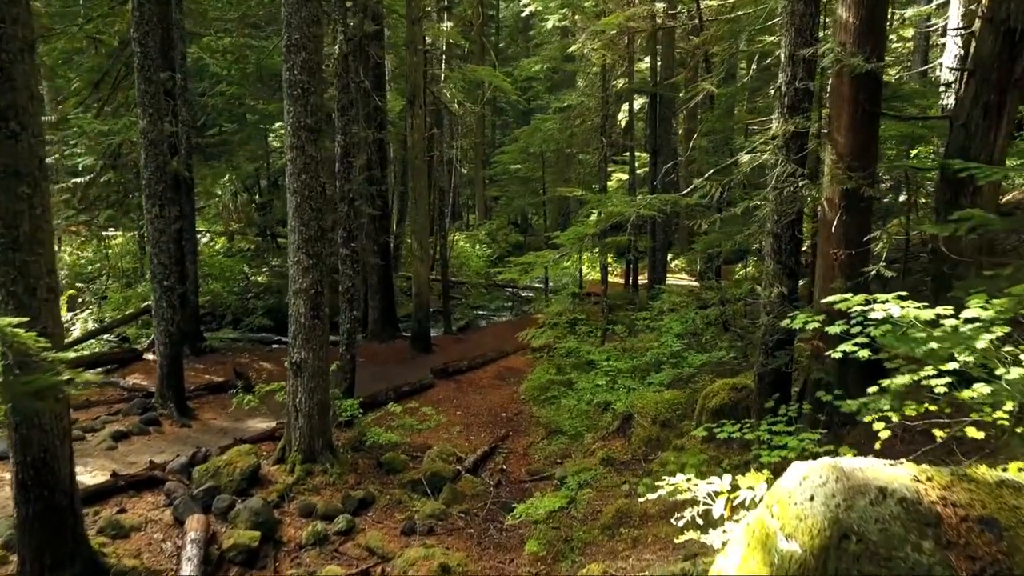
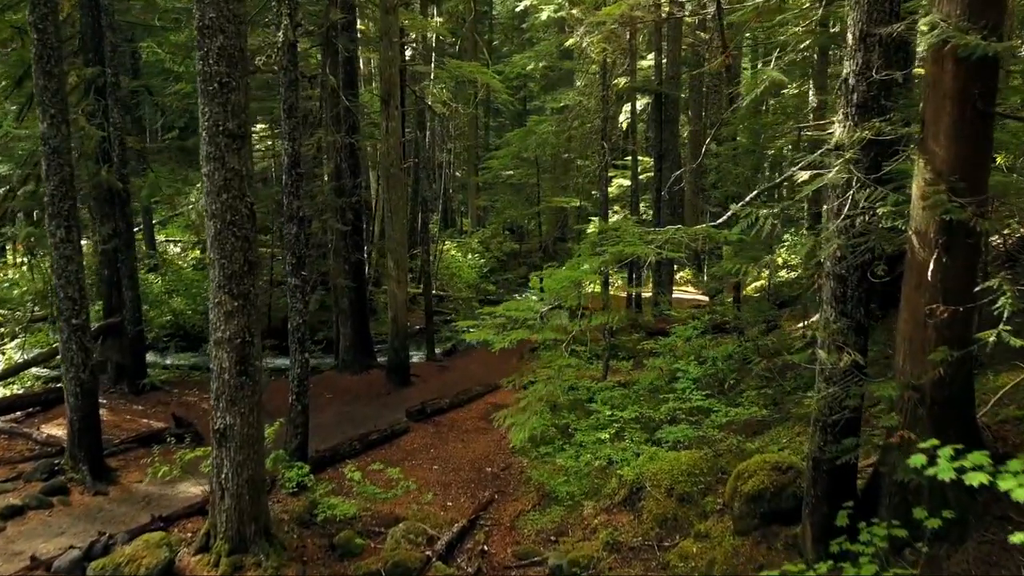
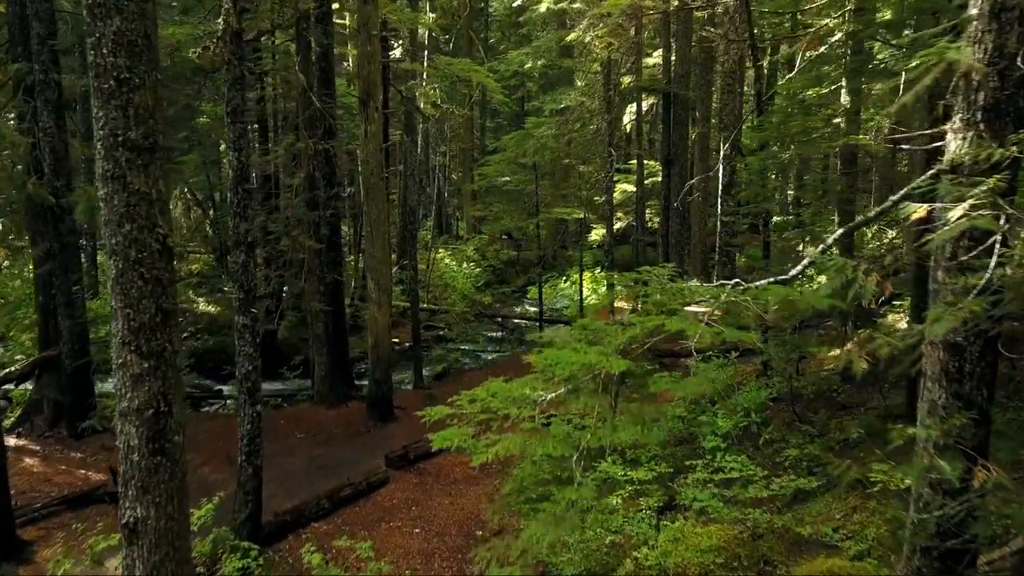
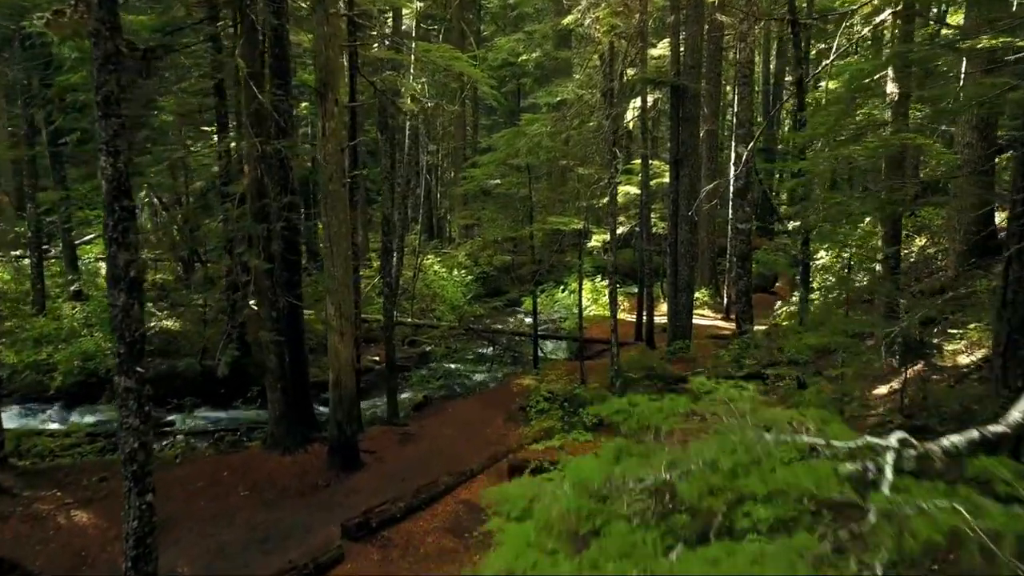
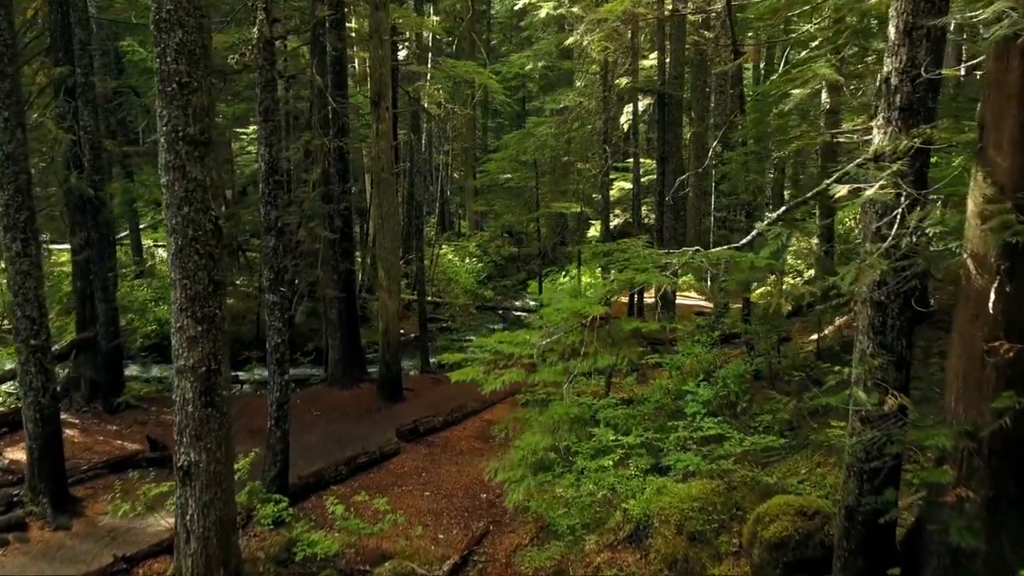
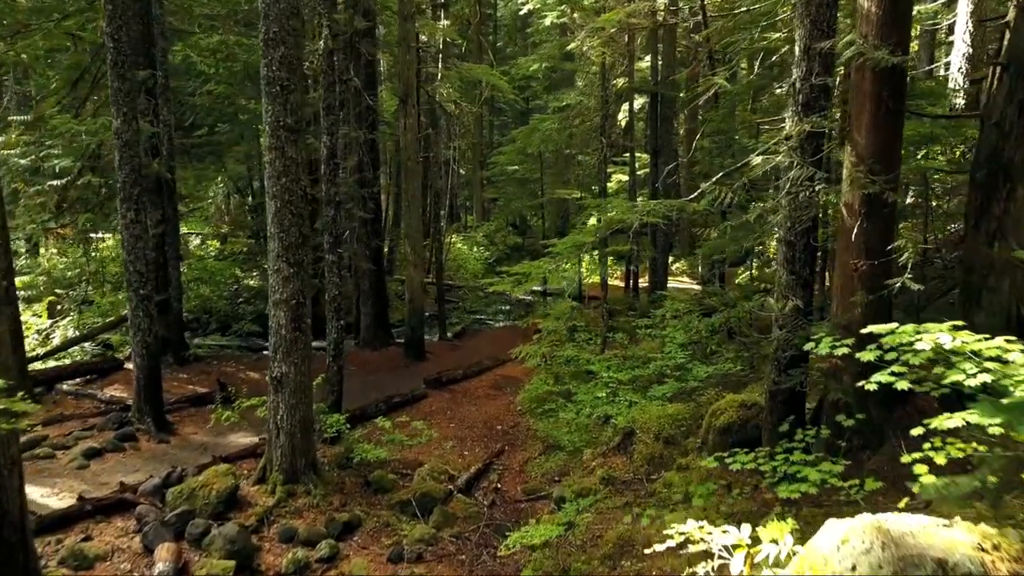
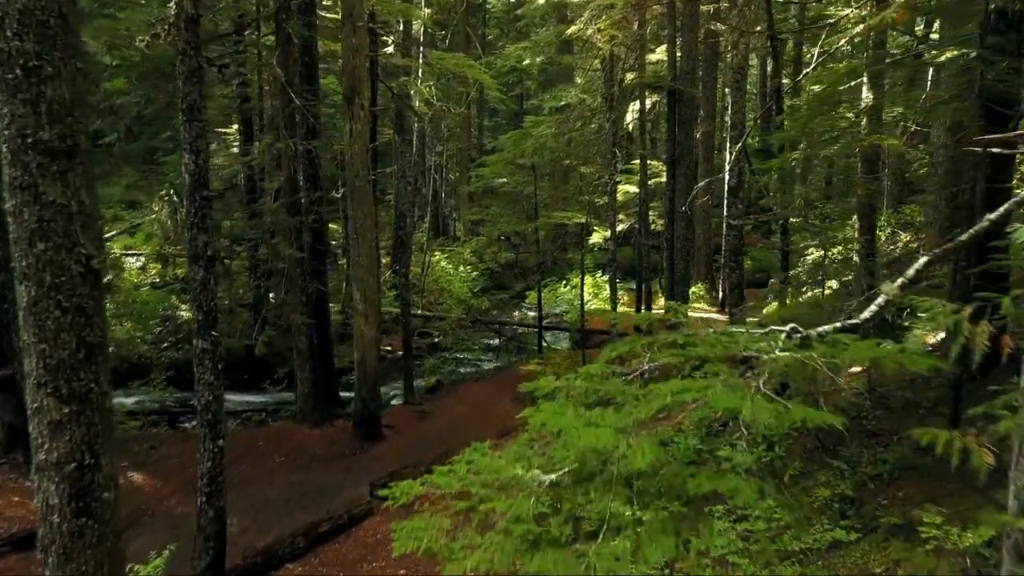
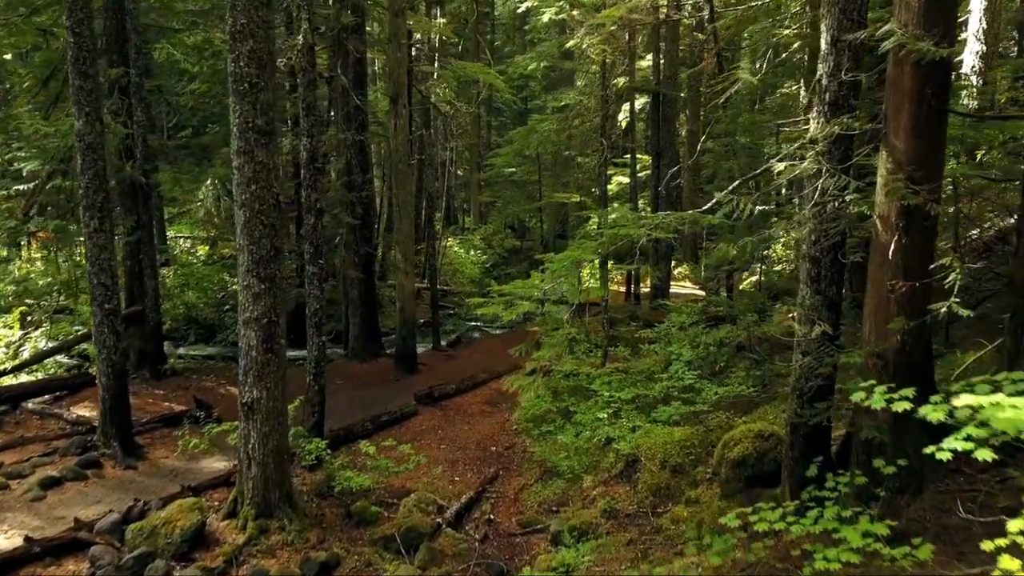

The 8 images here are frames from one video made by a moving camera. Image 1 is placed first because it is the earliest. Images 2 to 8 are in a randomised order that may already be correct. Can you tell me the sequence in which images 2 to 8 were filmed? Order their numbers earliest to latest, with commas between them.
6, 8, 2, 5, 3, 7, 4
